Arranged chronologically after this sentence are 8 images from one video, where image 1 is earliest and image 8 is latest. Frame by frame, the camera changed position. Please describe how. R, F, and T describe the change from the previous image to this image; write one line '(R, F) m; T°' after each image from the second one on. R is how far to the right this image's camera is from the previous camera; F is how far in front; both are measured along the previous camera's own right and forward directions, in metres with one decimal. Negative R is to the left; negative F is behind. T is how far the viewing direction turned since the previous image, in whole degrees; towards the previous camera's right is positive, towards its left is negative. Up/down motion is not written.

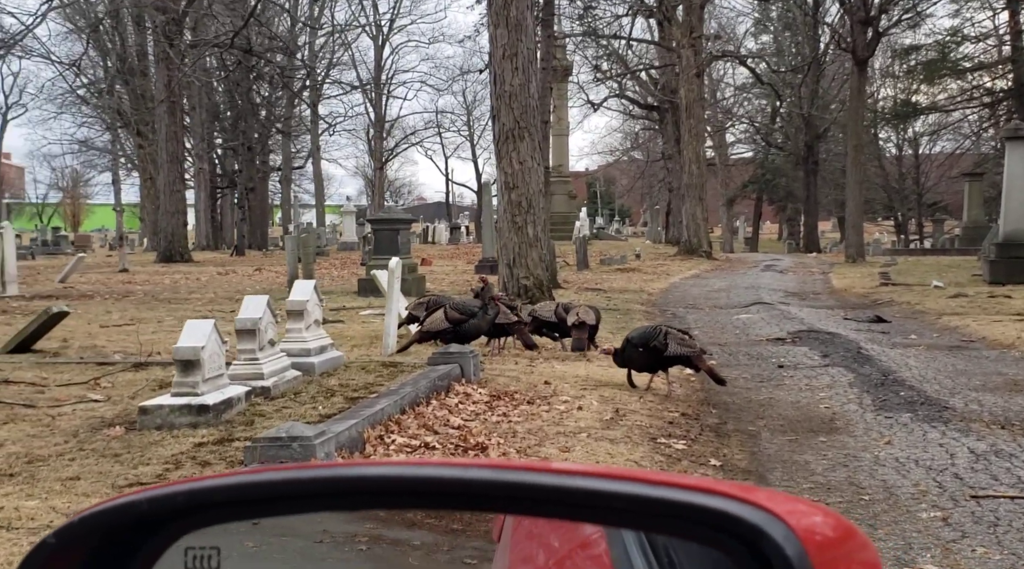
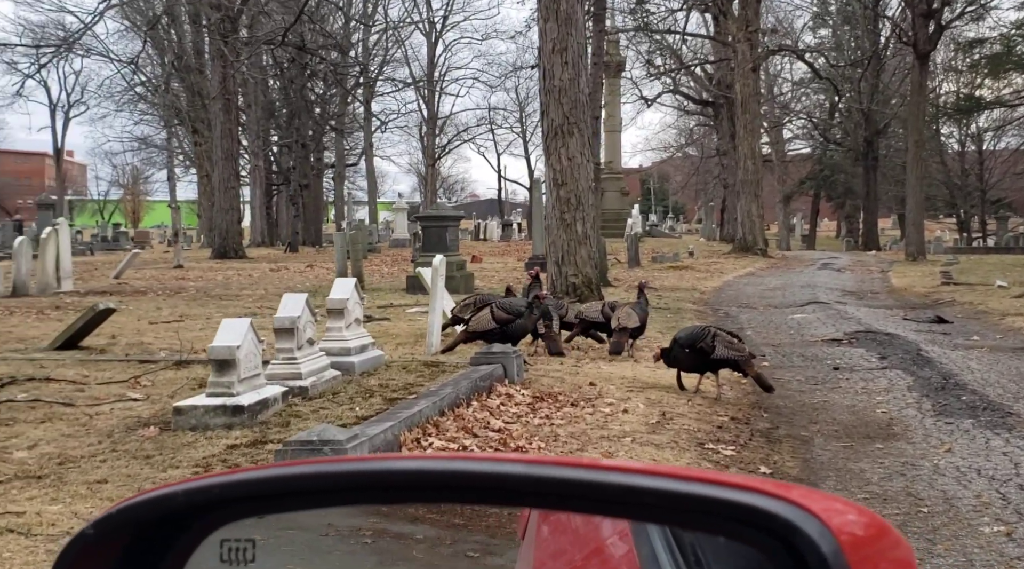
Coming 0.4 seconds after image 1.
(+0.1, +0.2) m; -3°
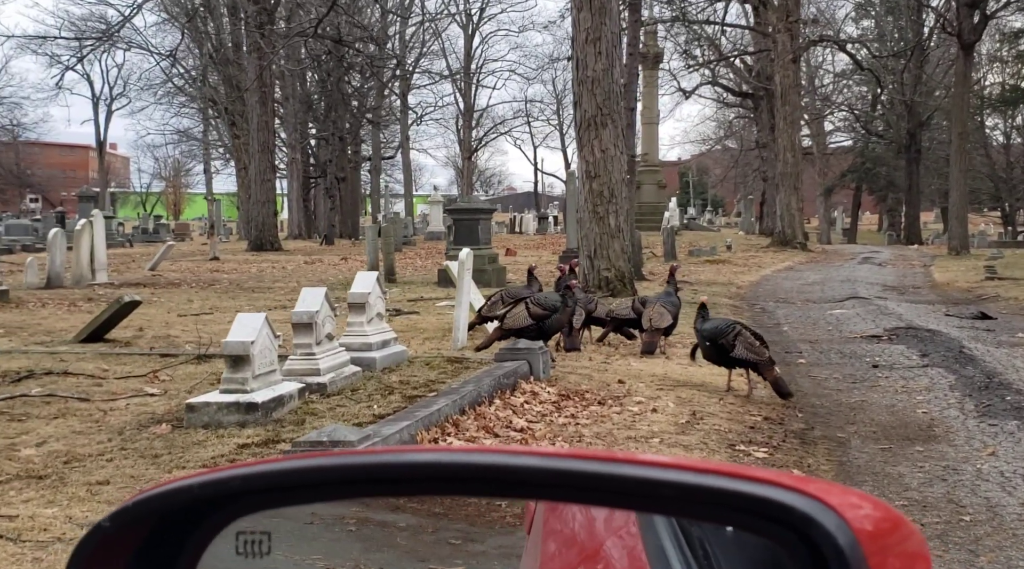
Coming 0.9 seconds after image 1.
(+0.1, +0.2) m; -2°
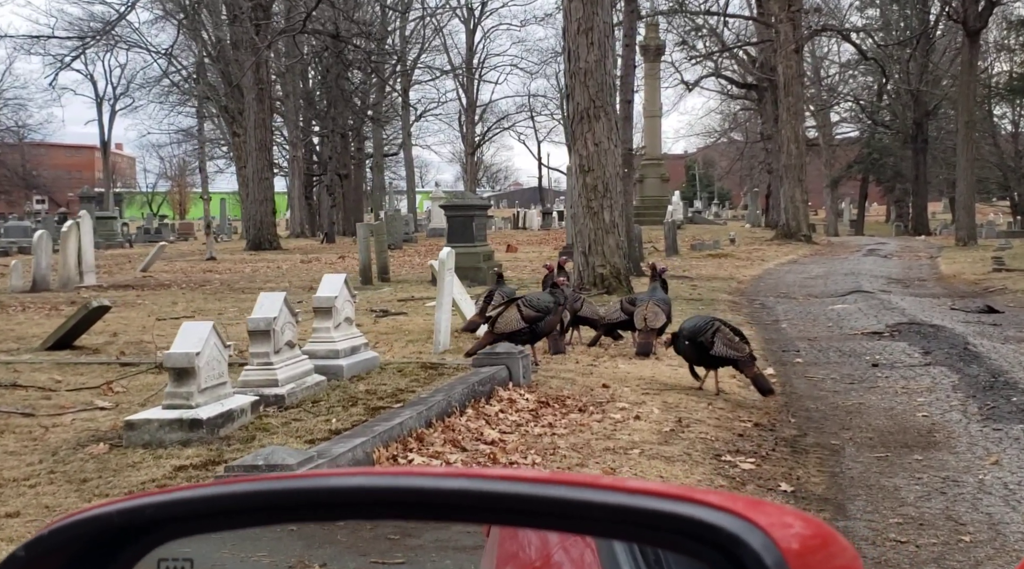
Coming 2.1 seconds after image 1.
(+0.2, +0.4) m; 0°
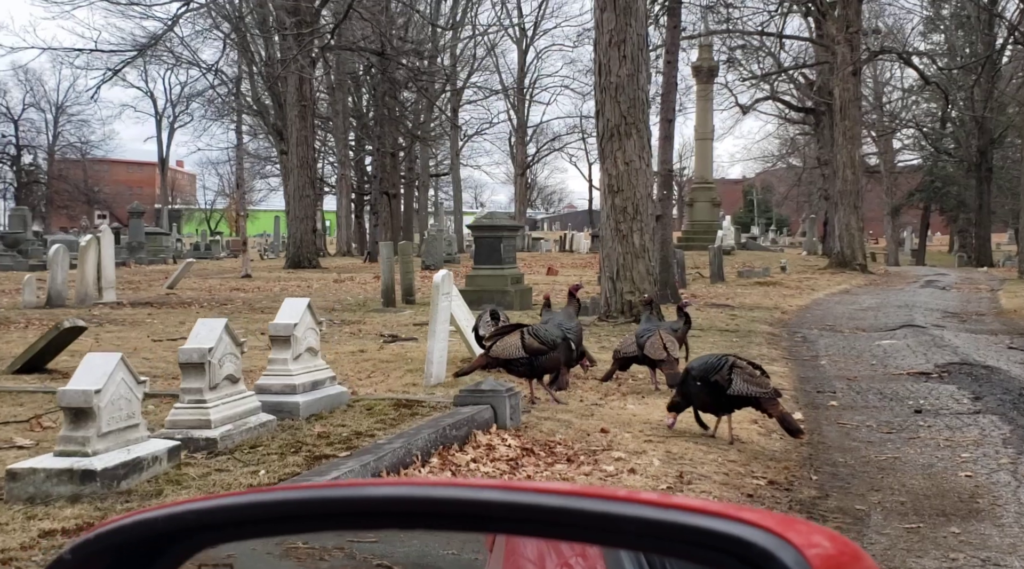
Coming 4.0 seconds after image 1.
(+0.4, +0.9) m; -3°
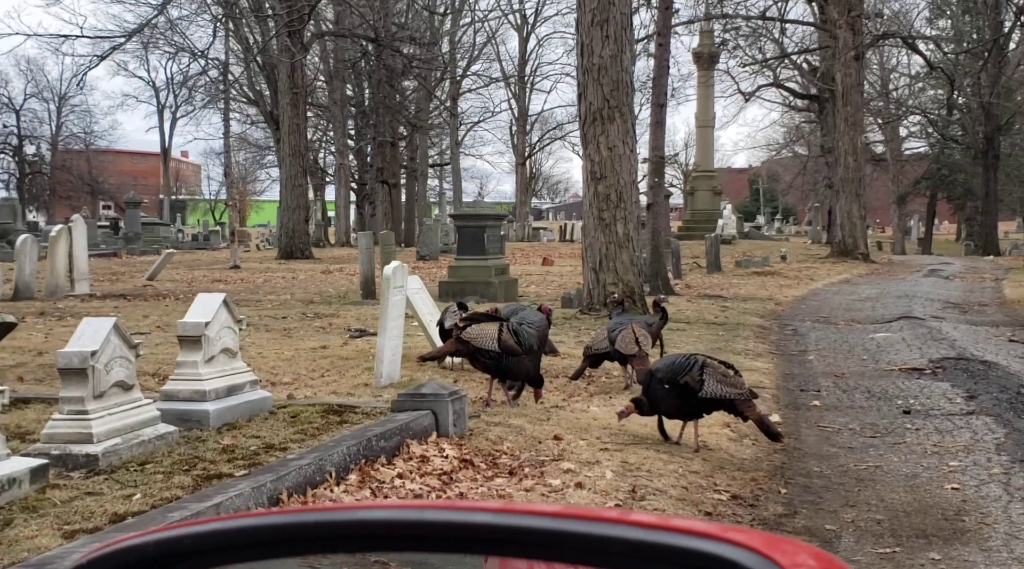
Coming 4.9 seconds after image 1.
(+0.4, +0.7) m; 0°
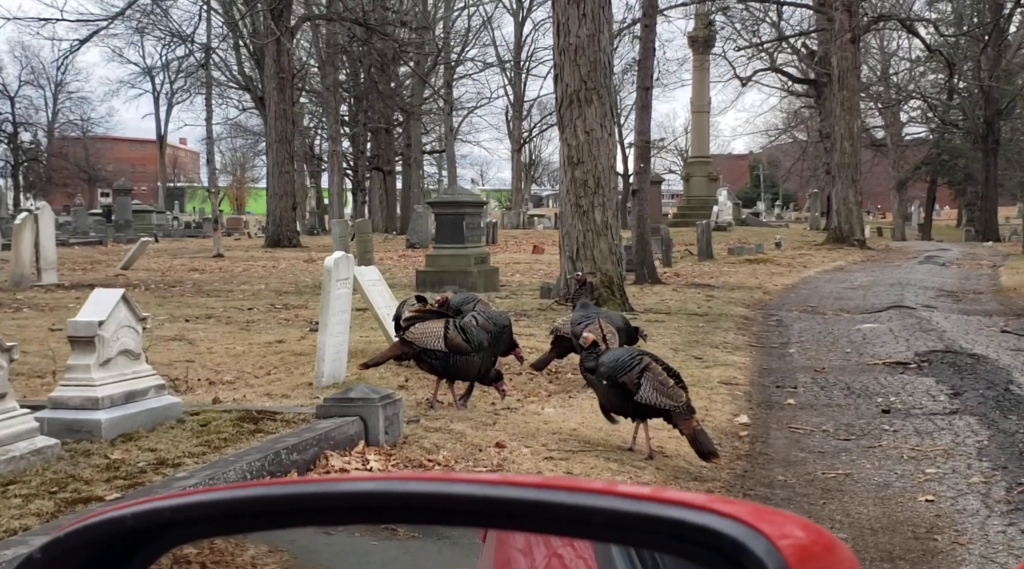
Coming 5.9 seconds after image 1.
(+0.3, +0.6) m; 0°
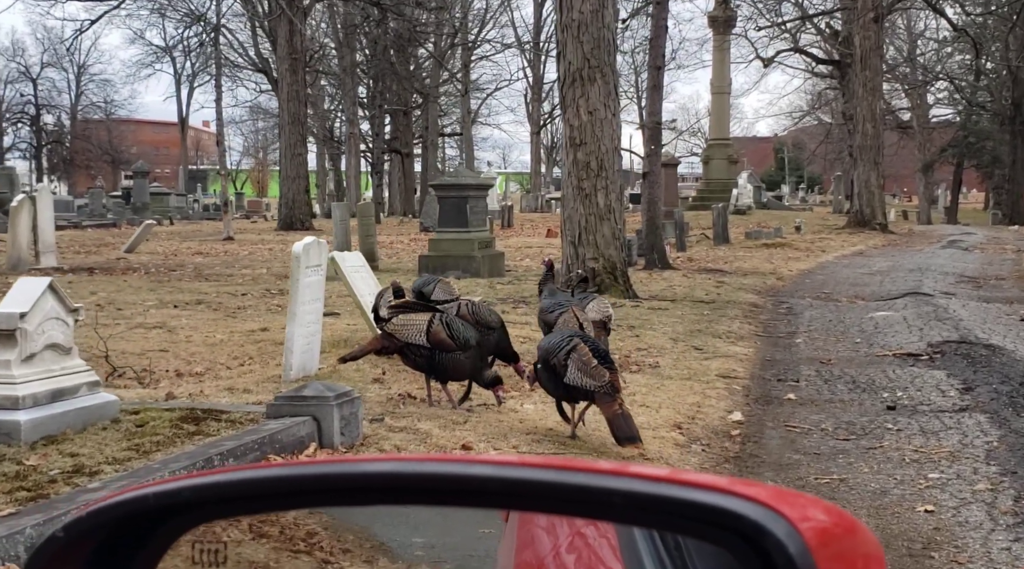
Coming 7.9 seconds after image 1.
(+0.3, +0.5) m; -1°
